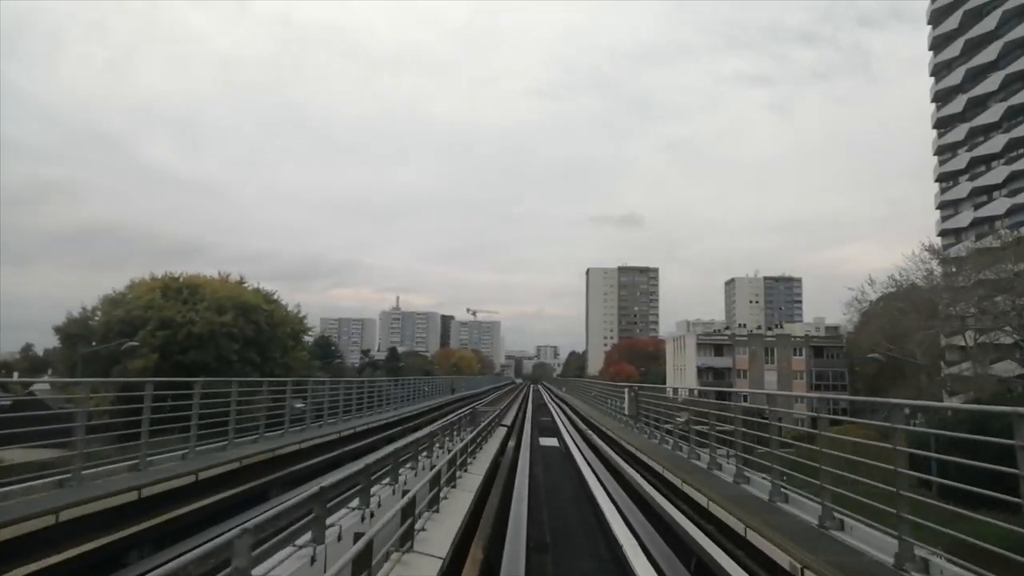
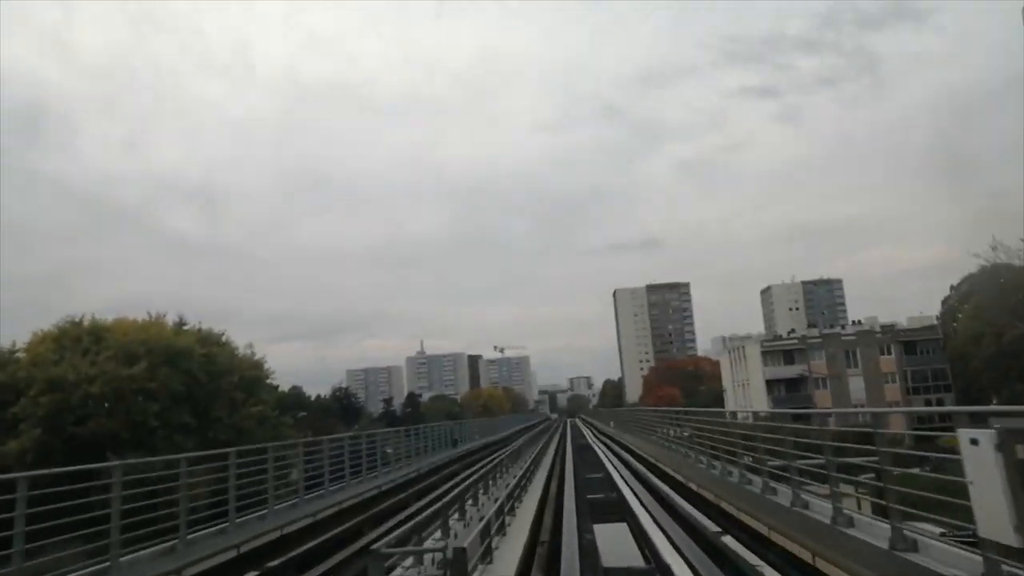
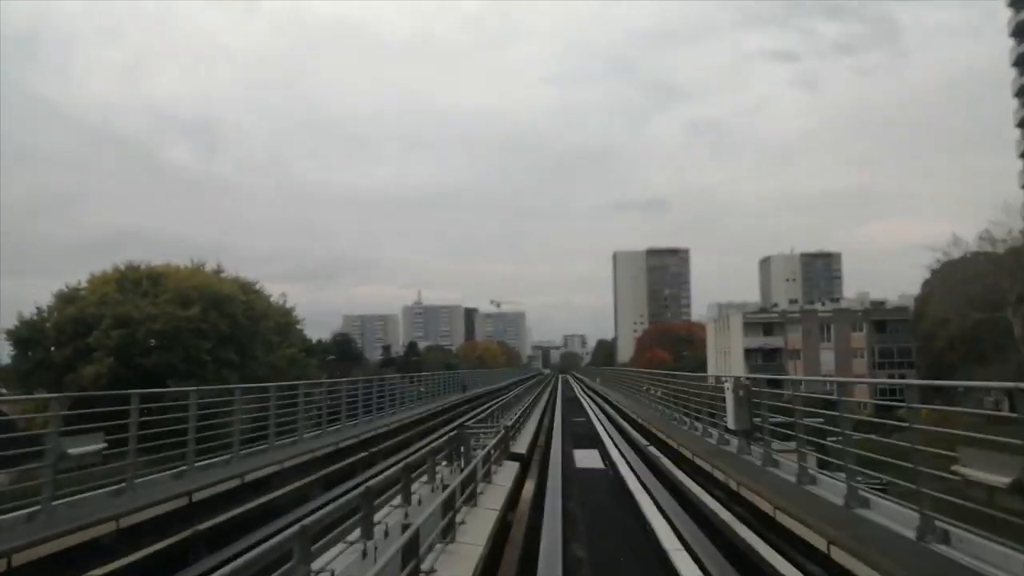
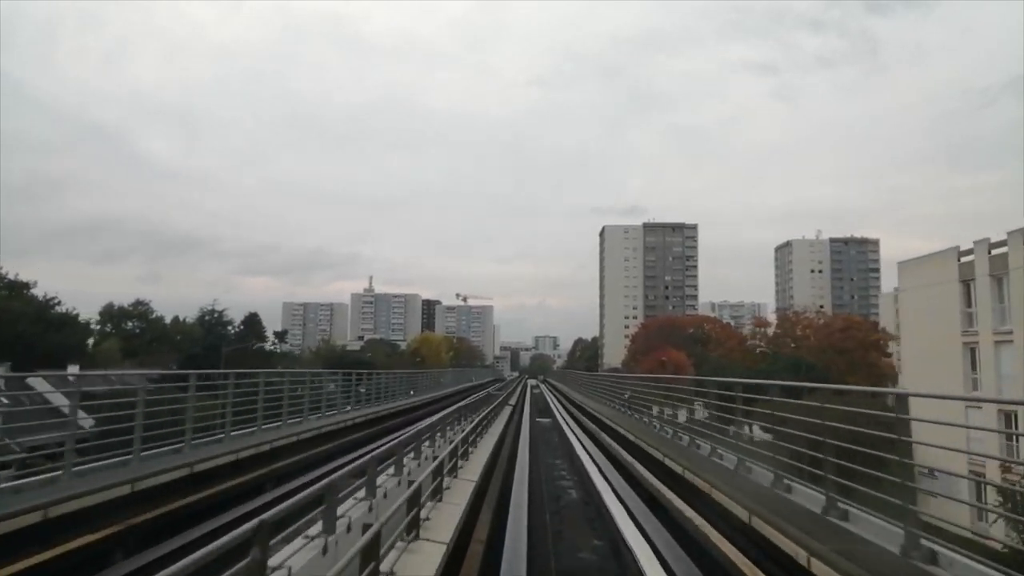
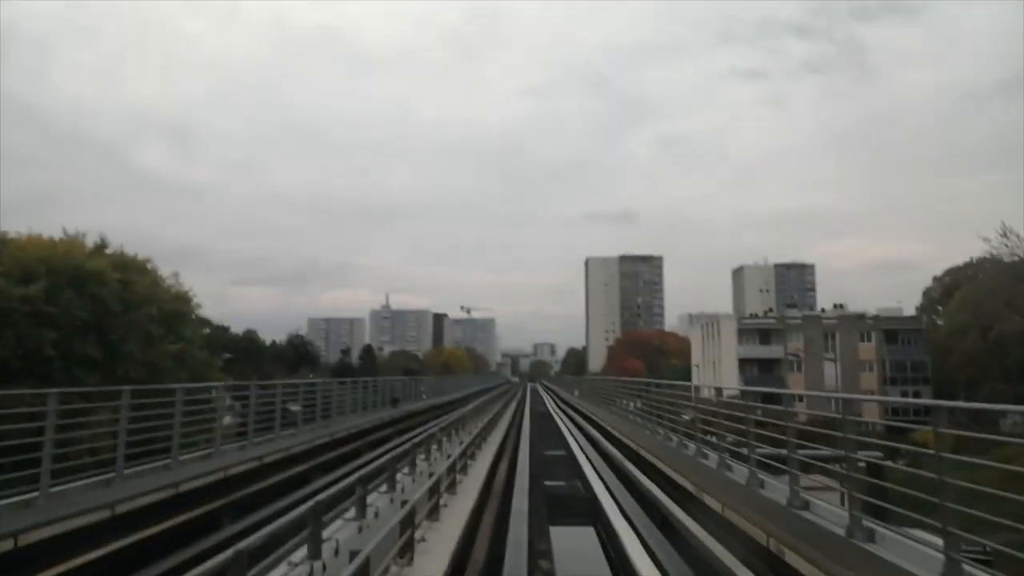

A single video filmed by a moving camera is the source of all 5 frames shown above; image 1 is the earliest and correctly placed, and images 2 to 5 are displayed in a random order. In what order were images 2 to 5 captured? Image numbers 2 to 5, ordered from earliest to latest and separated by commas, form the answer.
3, 2, 5, 4
